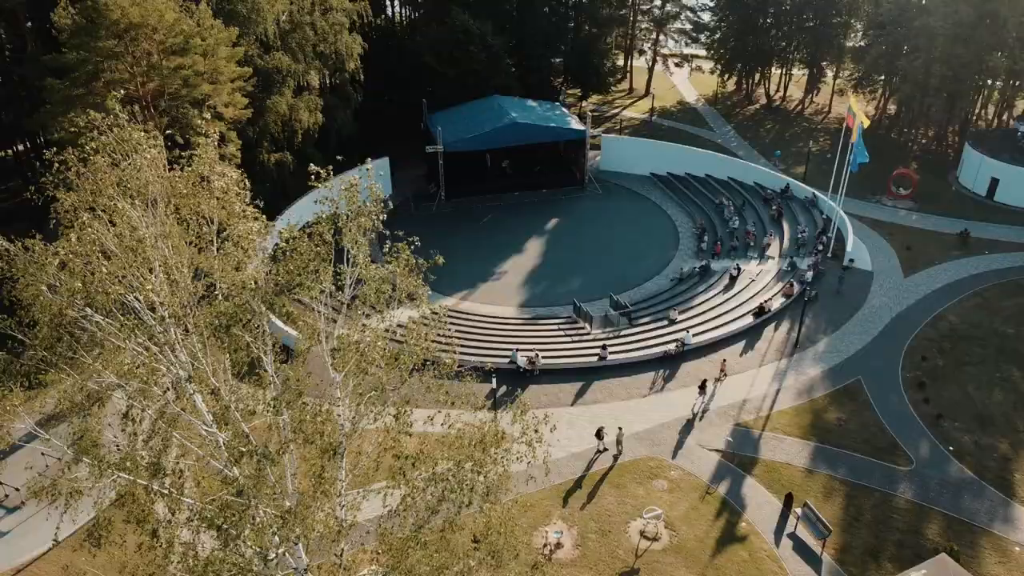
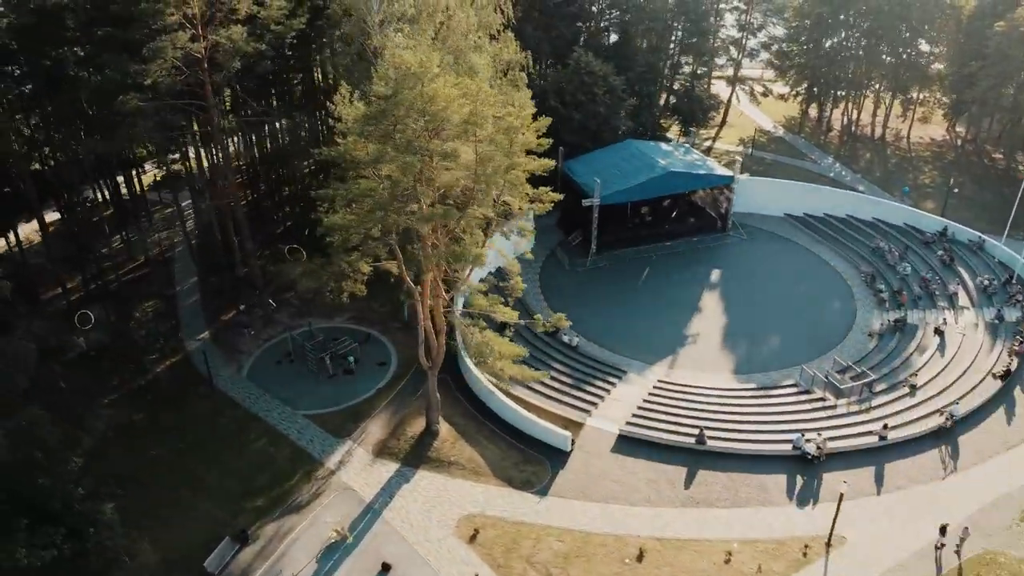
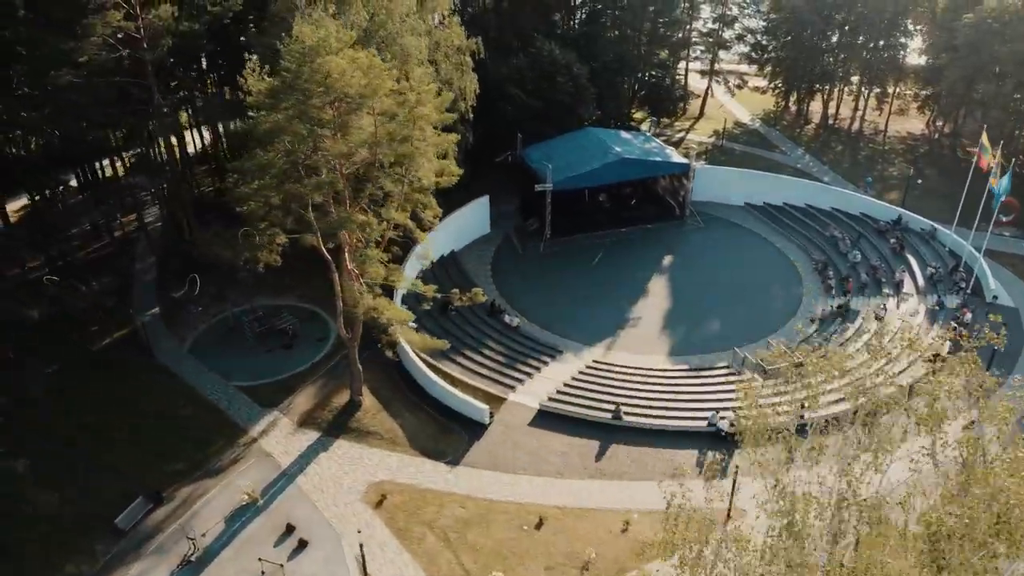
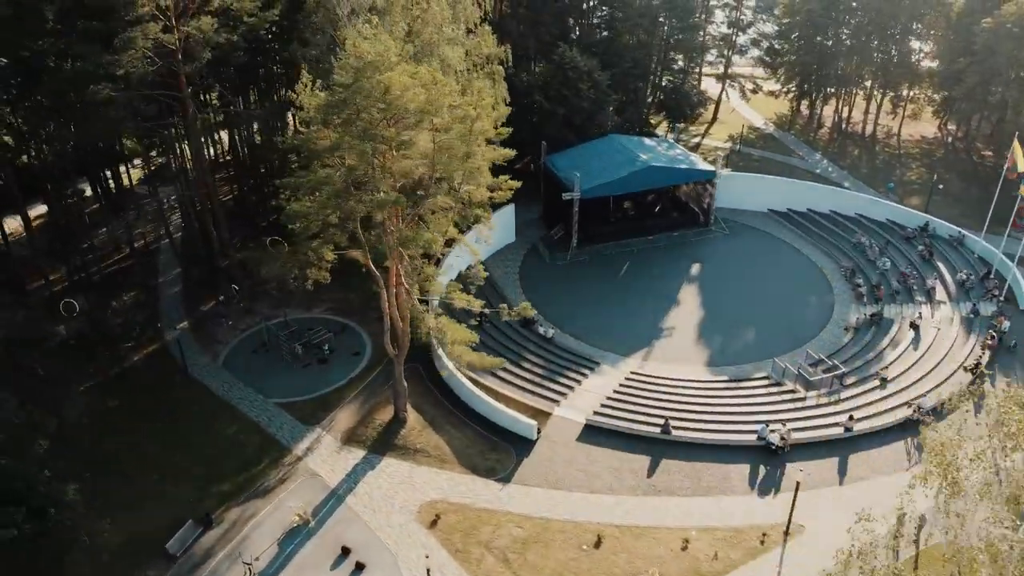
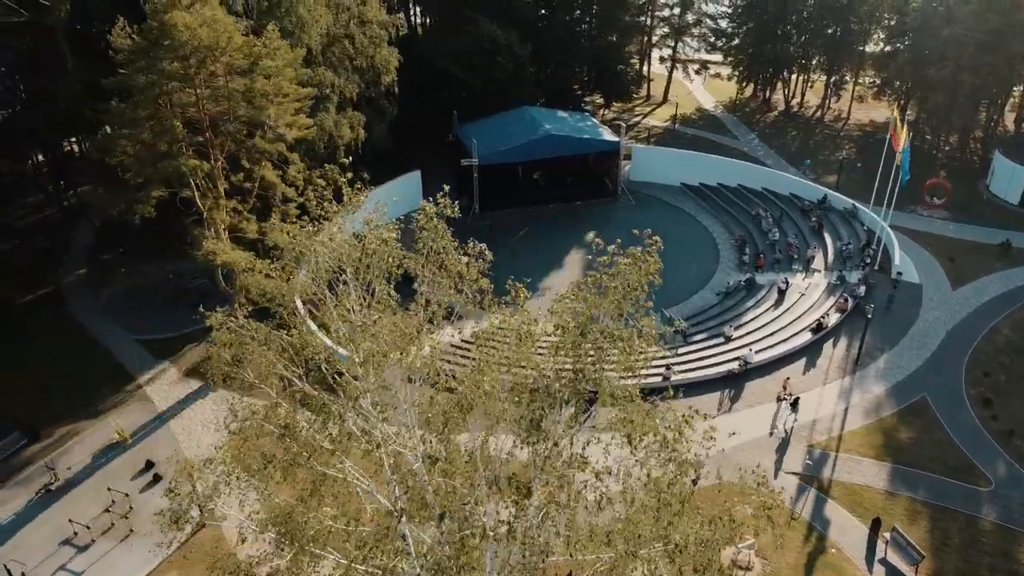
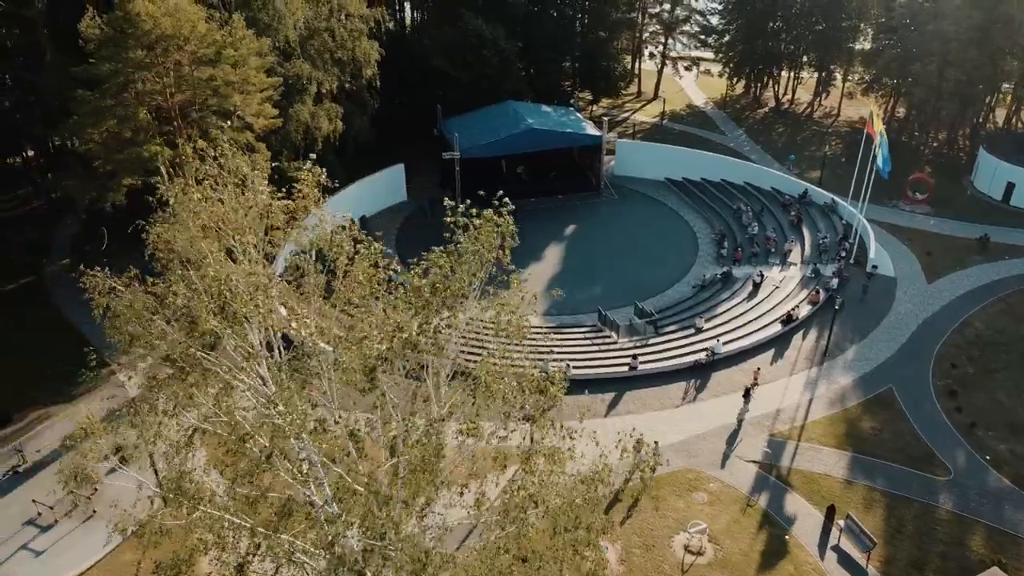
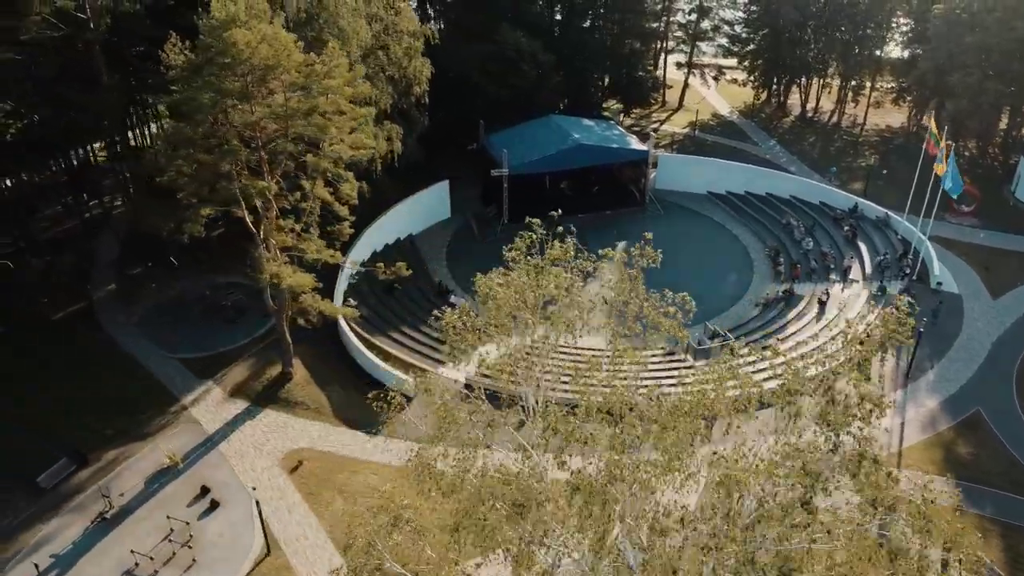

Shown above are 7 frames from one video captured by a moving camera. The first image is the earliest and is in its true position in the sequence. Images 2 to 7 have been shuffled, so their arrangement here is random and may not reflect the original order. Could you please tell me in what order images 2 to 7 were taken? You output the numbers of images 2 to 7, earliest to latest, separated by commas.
6, 5, 7, 3, 4, 2
